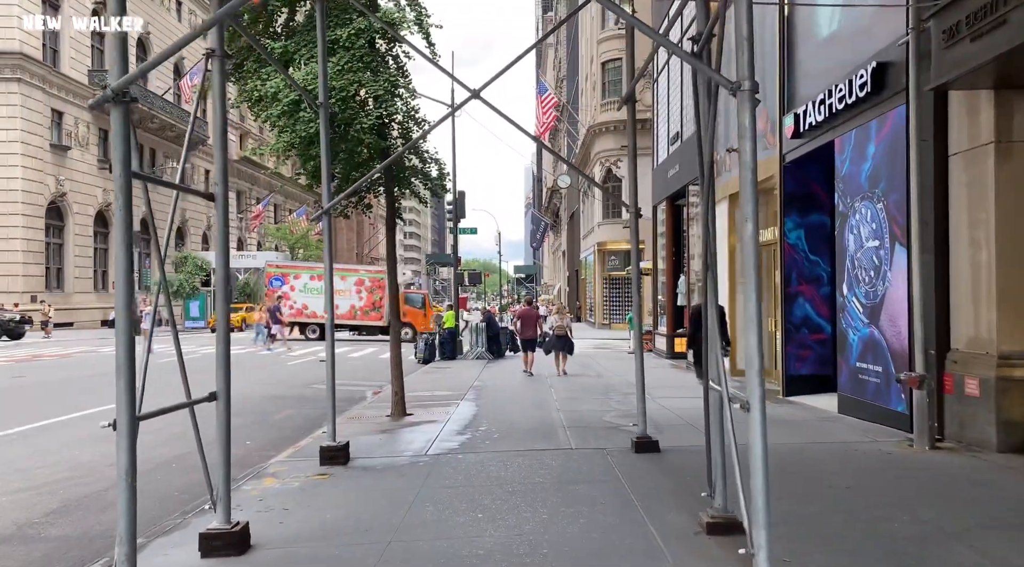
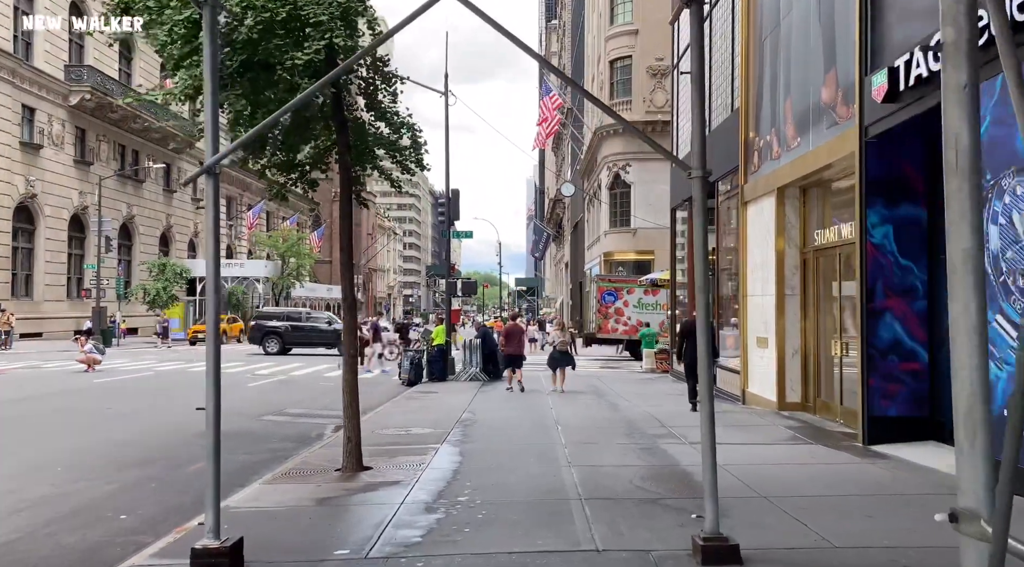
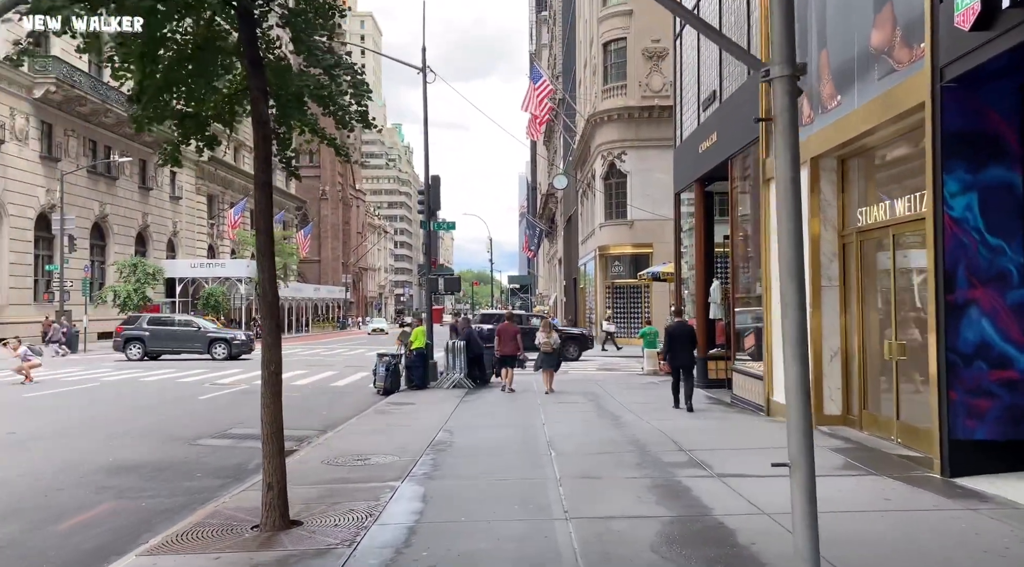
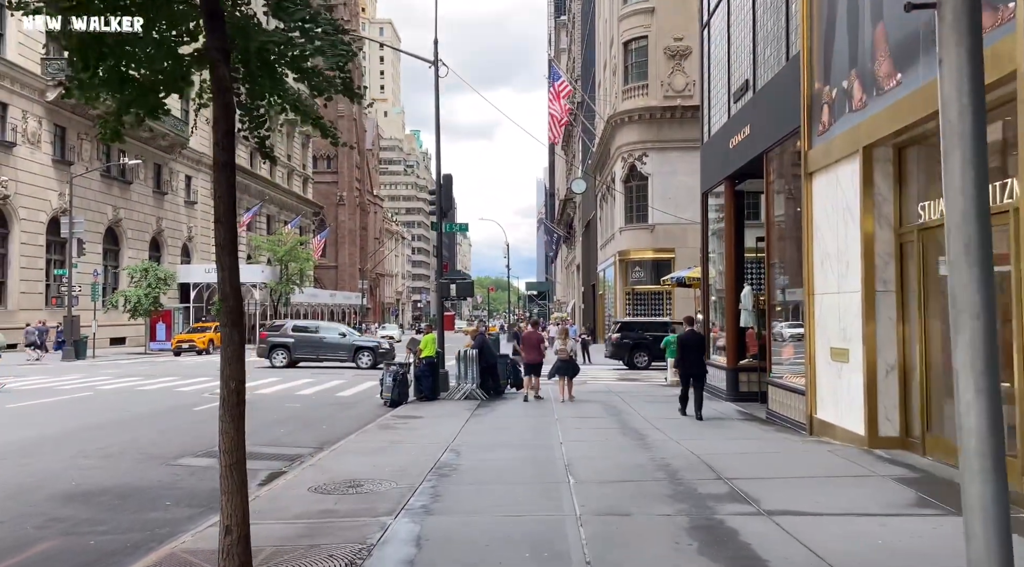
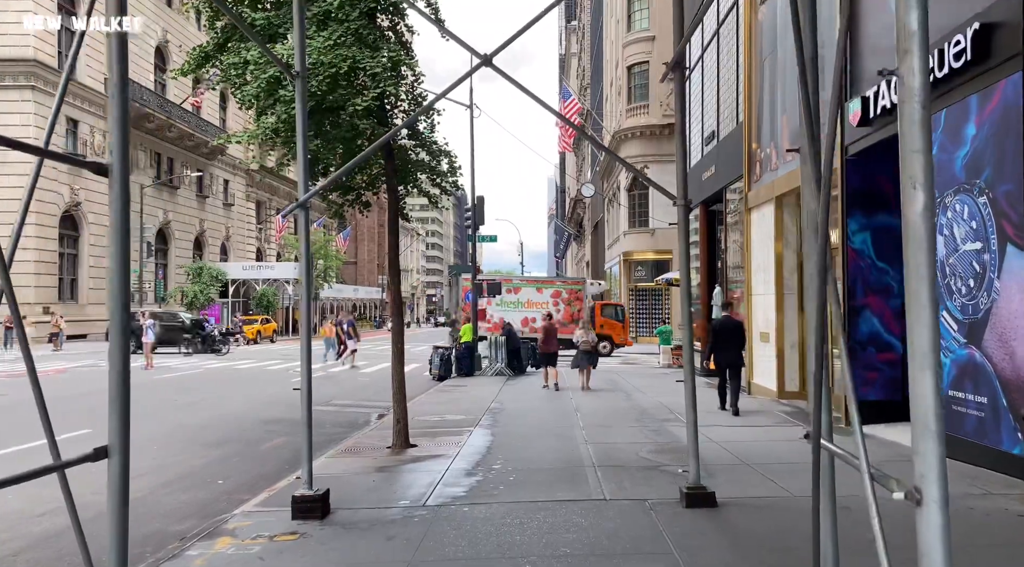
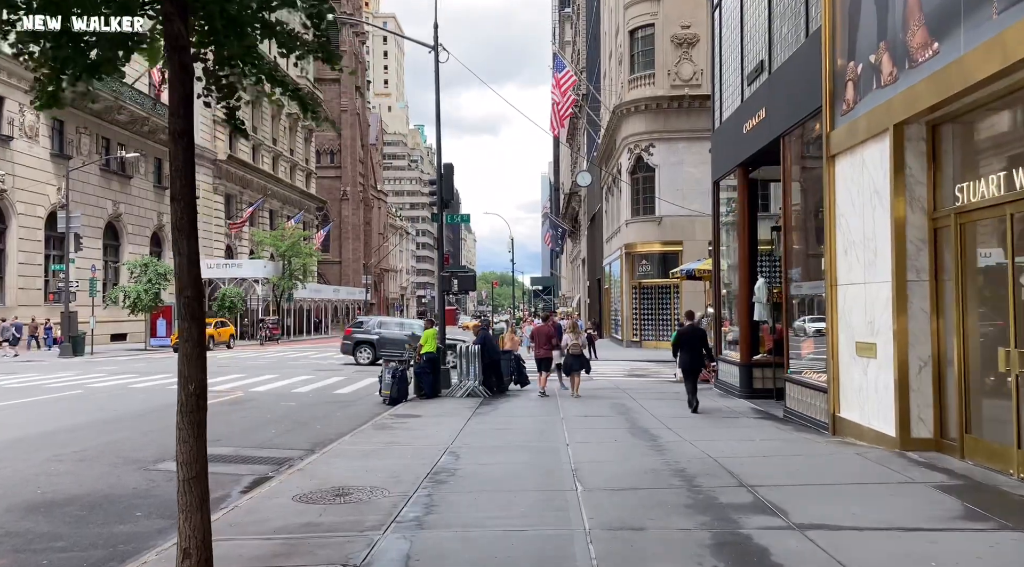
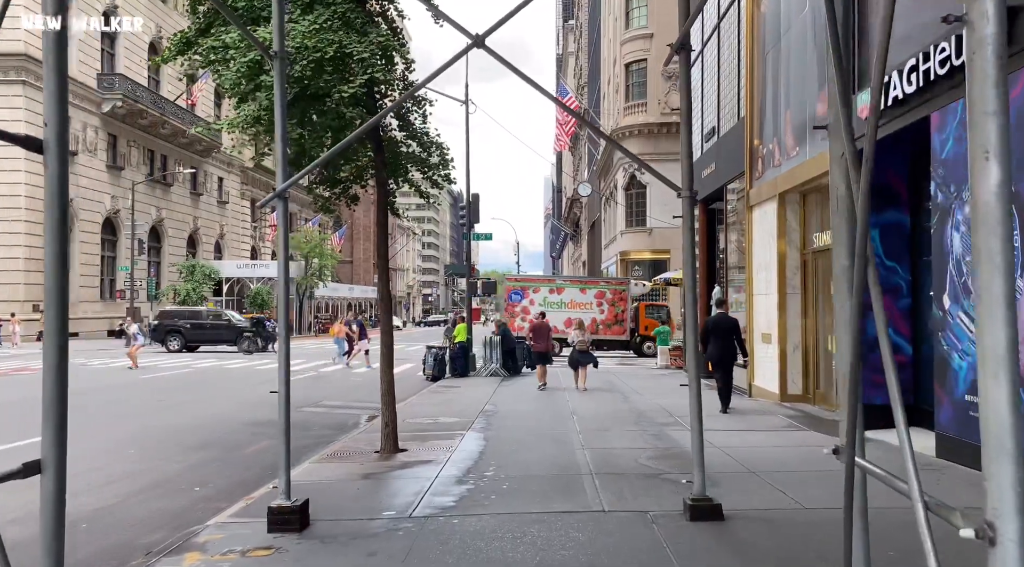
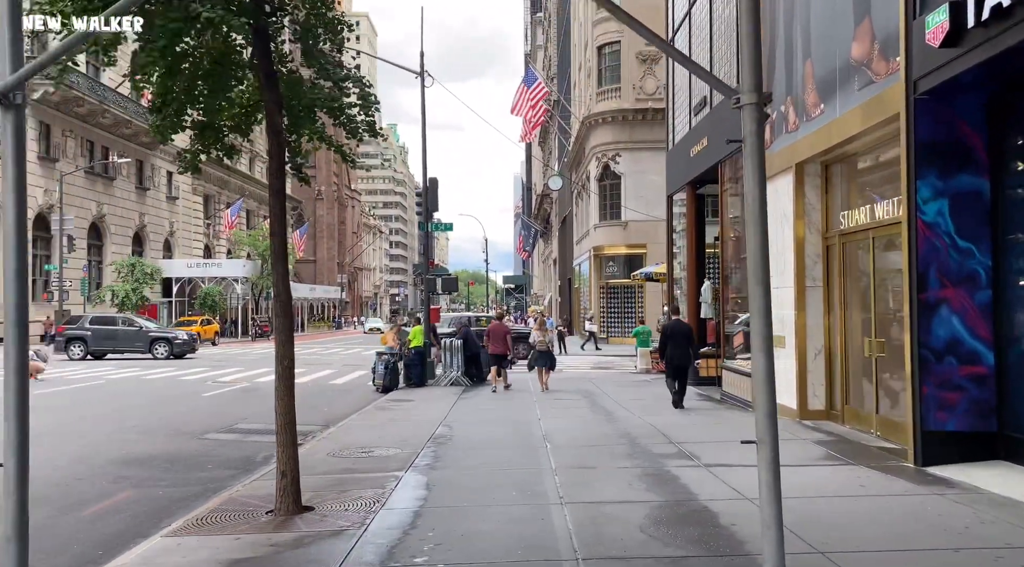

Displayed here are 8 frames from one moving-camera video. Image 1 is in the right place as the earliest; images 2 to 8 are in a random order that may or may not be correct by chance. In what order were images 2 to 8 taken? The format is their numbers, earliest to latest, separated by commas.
5, 7, 2, 8, 3, 4, 6
